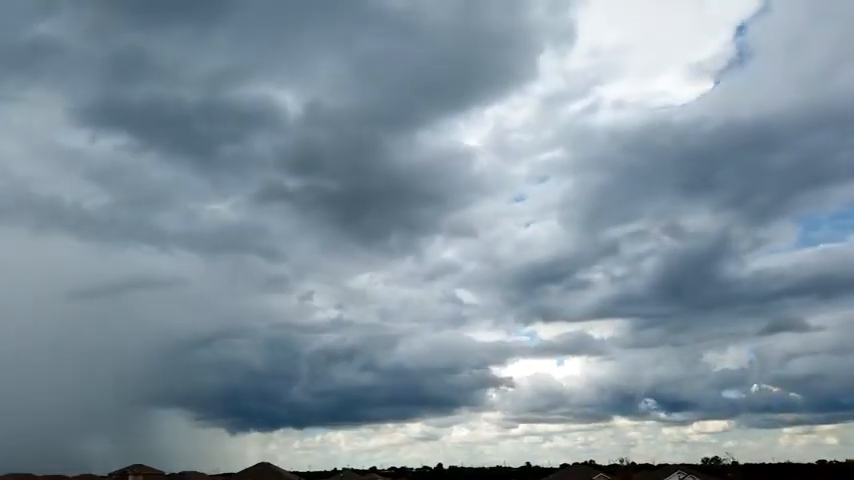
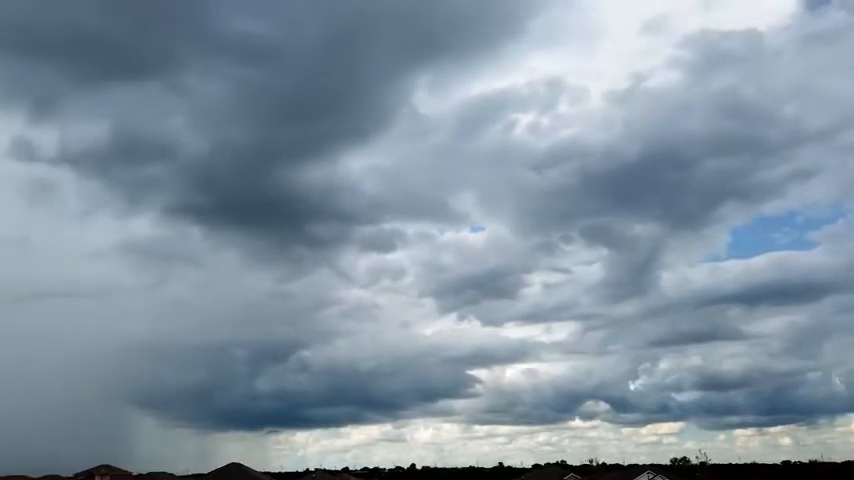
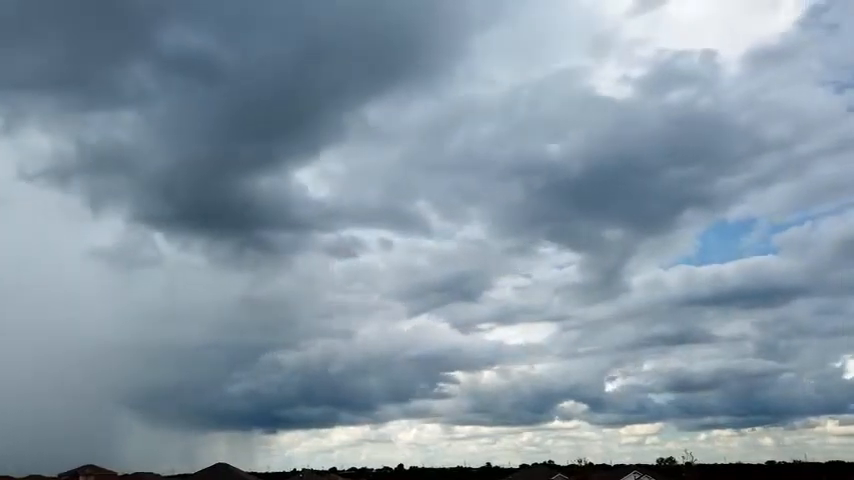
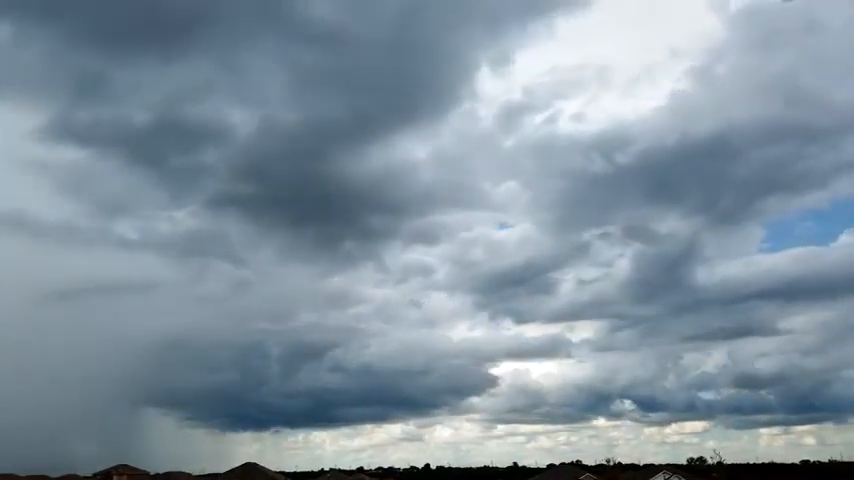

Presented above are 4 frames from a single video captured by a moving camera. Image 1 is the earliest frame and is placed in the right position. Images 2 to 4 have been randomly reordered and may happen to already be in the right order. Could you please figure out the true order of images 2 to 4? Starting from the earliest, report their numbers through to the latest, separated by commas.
4, 2, 3
